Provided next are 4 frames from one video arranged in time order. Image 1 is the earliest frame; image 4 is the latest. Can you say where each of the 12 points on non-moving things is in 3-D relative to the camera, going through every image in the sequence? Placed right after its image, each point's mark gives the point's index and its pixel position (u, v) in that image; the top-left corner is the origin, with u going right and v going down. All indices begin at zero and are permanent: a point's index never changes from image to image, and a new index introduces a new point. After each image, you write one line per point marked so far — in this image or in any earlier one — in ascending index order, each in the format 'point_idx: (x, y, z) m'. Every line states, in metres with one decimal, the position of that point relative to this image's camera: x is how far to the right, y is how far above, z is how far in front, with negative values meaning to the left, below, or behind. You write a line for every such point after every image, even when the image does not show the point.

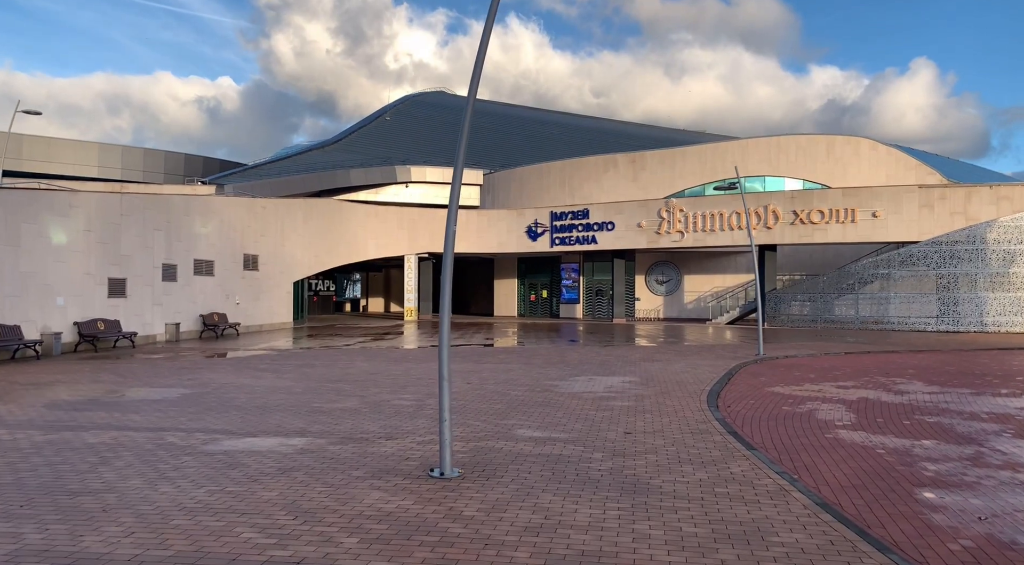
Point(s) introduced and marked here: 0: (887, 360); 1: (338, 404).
0: (+9.6, -1.9, +18.3) m
1: (-2.5, -1.8, +10.2) m
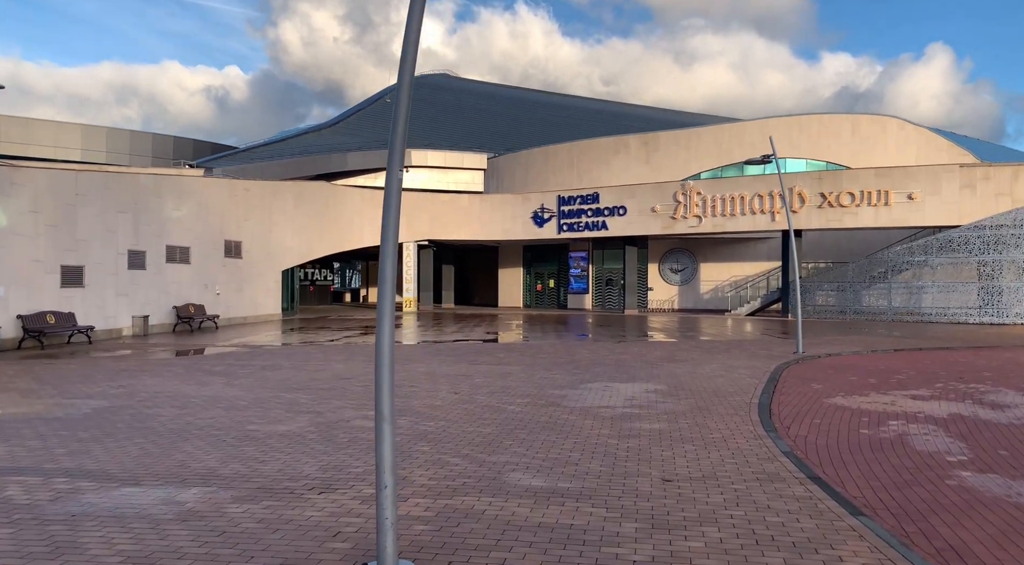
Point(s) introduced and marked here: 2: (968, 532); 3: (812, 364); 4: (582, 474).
0: (+9.7, -1.7, +15.8) m
1: (-2.5, -1.6, +7.8) m
2: (+3.0, -1.6, +4.6) m
3: (+6.1, -1.7, +14.4) m
4: (+0.6, -1.6, +5.8) m
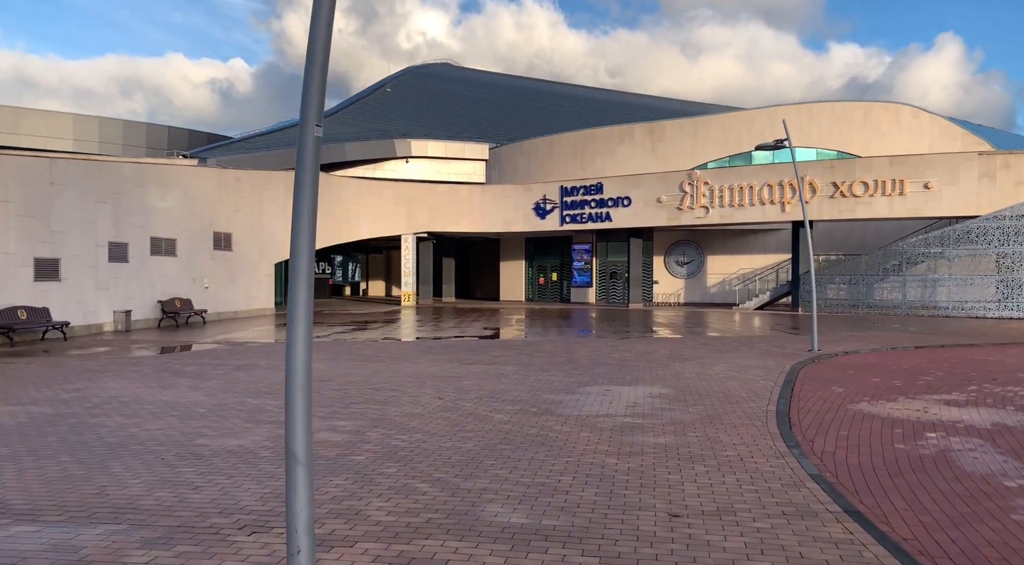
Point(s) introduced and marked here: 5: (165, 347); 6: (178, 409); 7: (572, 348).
0: (+9.6, -1.5, +14.8) m
1: (-2.7, -1.5, +6.9) m
2: (+2.8, -1.6, +3.6) m
3: (+6.0, -1.5, +13.4) m
4: (+0.4, -1.5, +4.9) m
5: (-9.5, -1.7, +19.4) m
6: (-4.1, -1.5, +8.7) m
7: (+1.4, -1.5, +16.4) m
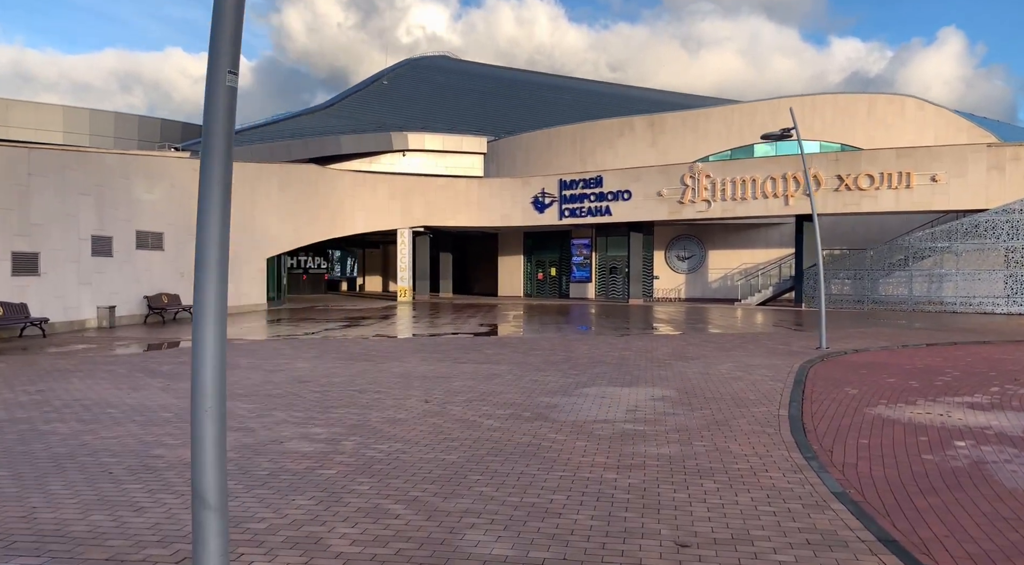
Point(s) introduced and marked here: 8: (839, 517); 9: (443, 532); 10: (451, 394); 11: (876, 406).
0: (+9.5, -1.4, +14.1) m
1: (-2.8, -1.5, +6.3) m
2: (+2.7, -1.6, +3.0) m
3: (+5.9, -1.4, +12.8) m
4: (+0.3, -1.5, +4.2) m
5: (-9.6, -1.6, +18.8) m
6: (-4.2, -1.5, +8.0) m
7: (+1.3, -1.4, +15.7) m
8: (+2.1, -1.5, +4.6) m
9: (-0.4, -1.5, +4.3) m
10: (-0.8, -1.4, +9.2) m
11: (+4.4, -1.5, +8.6) m
